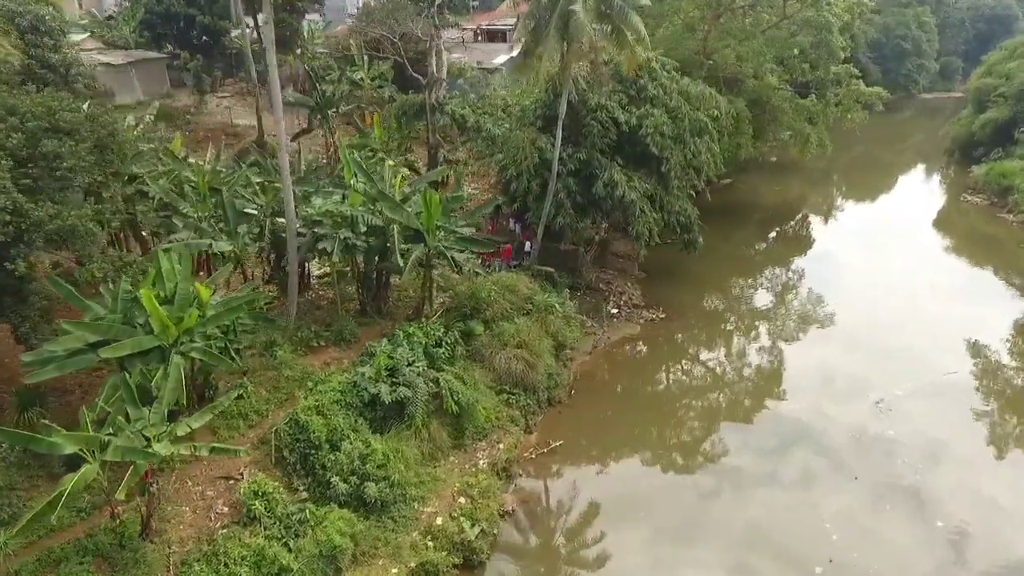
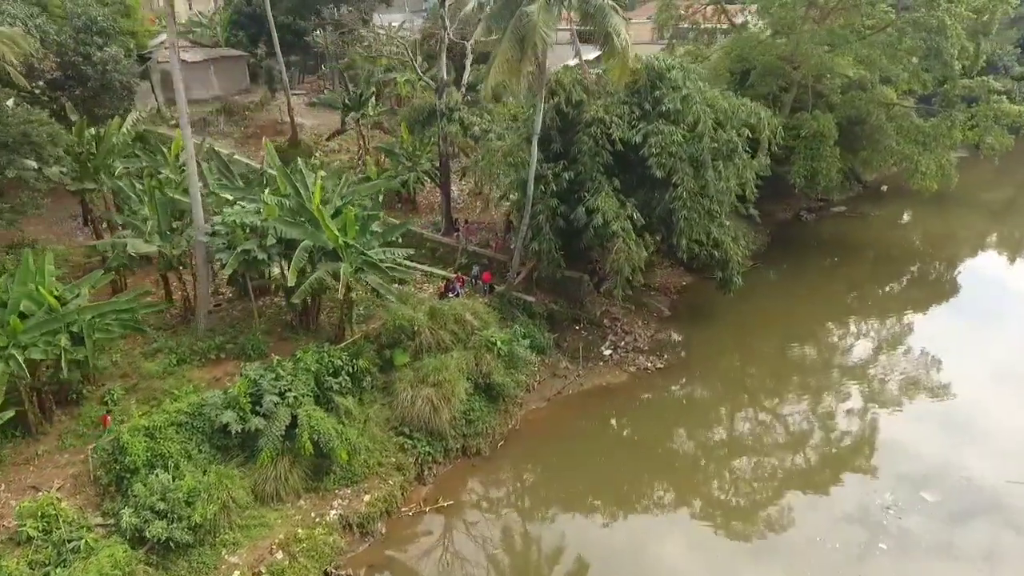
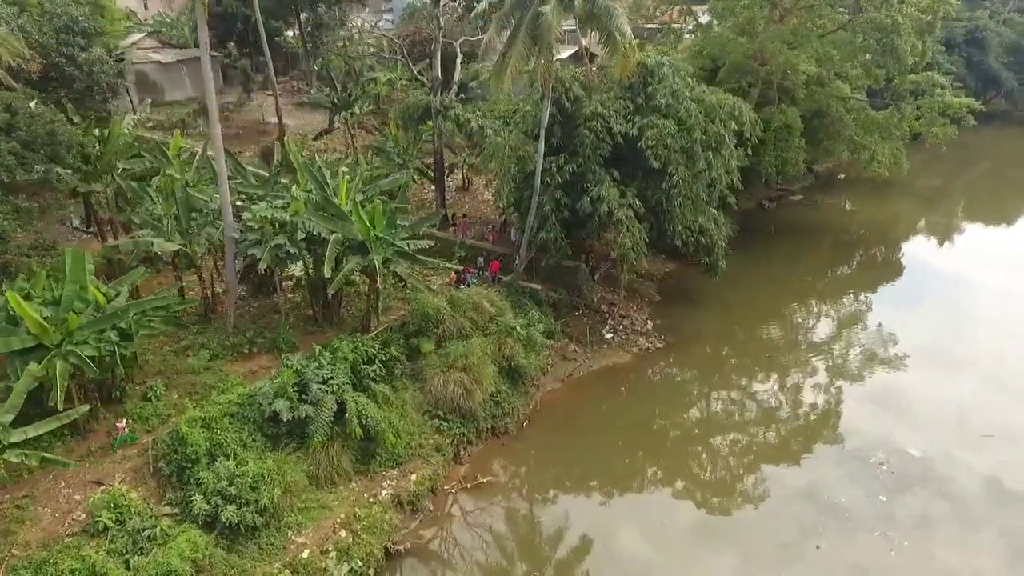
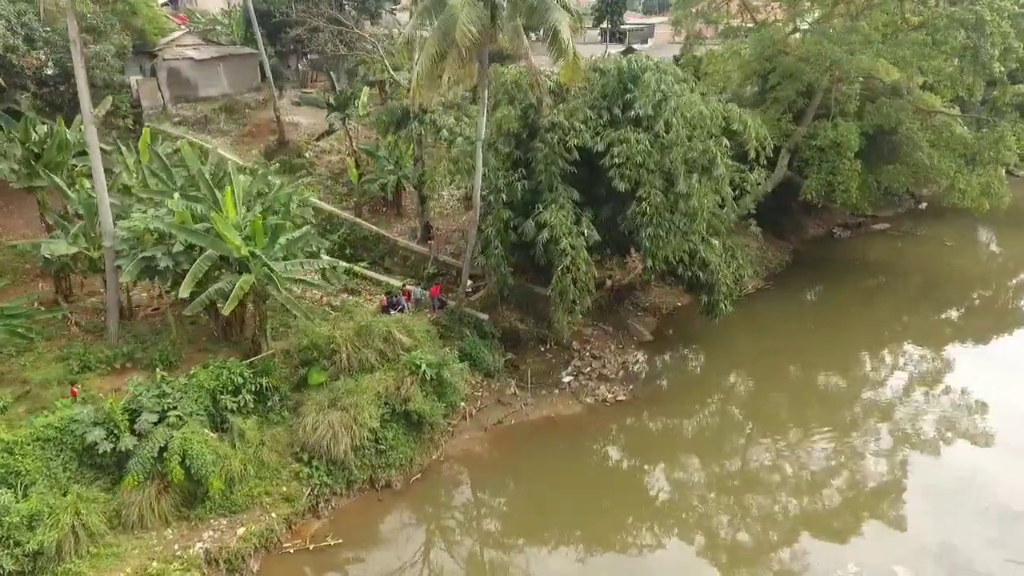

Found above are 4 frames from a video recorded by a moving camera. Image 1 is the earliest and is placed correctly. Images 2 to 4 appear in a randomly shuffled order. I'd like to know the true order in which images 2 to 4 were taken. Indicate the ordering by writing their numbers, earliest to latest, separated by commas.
3, 2, 4
